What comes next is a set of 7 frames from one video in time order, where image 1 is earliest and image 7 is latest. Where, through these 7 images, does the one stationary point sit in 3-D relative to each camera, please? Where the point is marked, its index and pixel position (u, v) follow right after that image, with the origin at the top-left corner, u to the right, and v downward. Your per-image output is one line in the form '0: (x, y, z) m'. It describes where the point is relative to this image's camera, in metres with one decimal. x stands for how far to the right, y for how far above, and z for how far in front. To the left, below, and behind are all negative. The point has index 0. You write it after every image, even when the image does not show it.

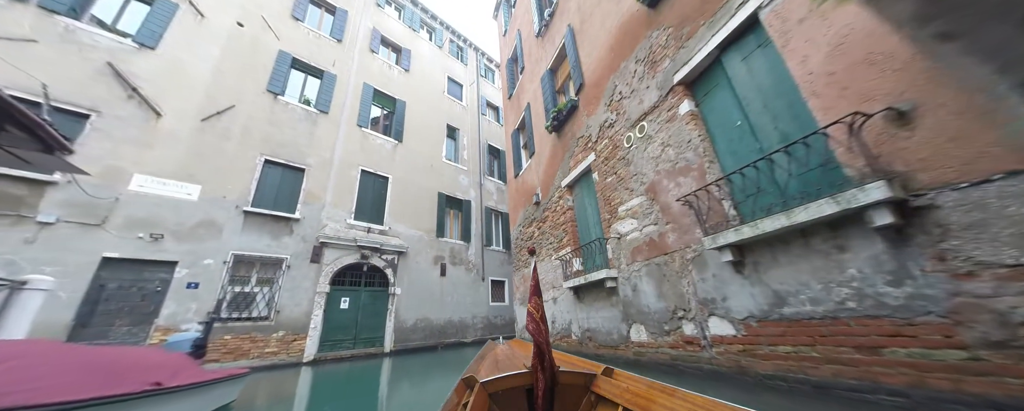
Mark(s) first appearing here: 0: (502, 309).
0: (-0.4, -4.1, +11.0) m
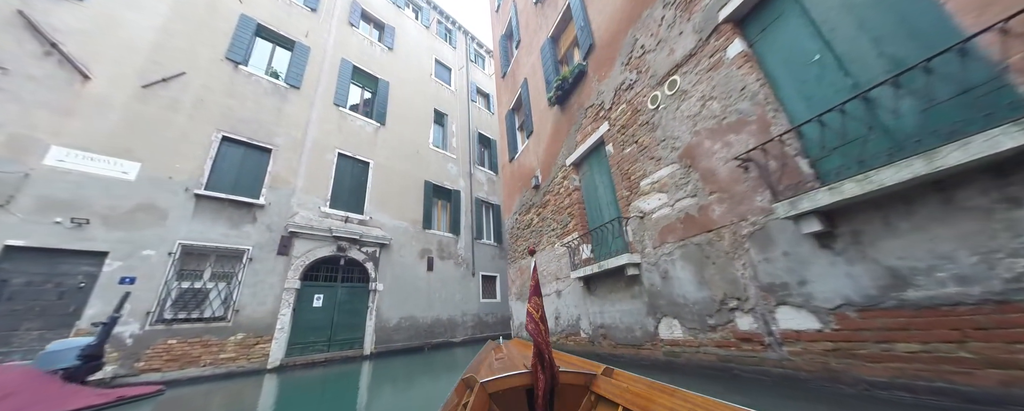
0: (-0.7, -3.7, +10.3) m
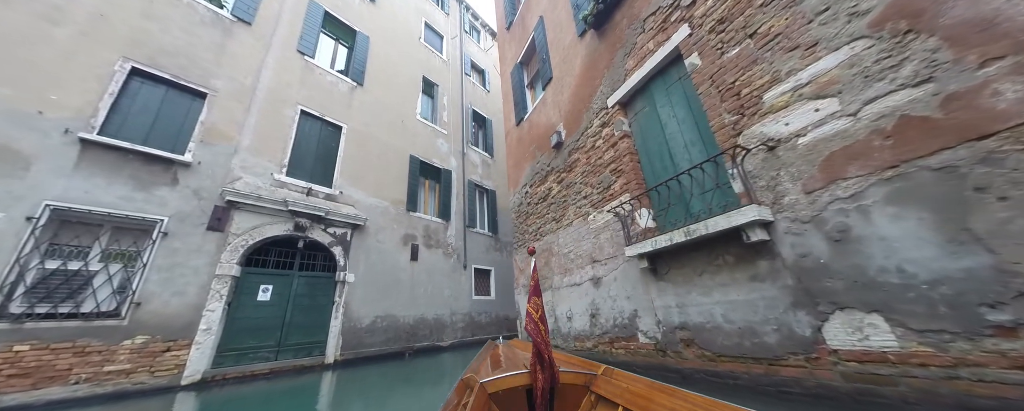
0: (-0.8, -3.1, +8.8) m
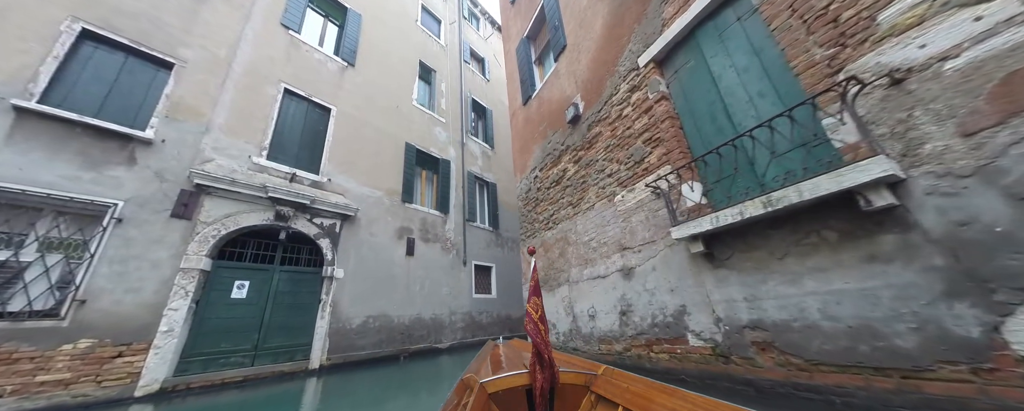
0: (-0.7, -2.9, +8.2) m
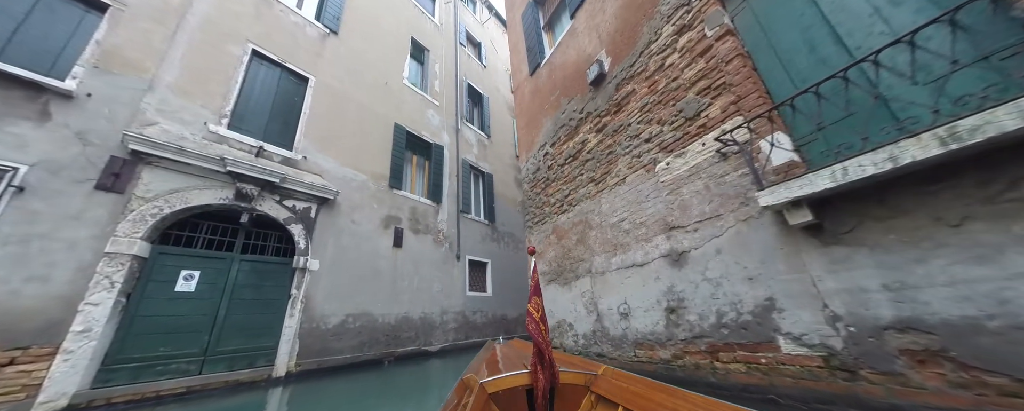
0: (-0.7, -2.6, +7.5) m
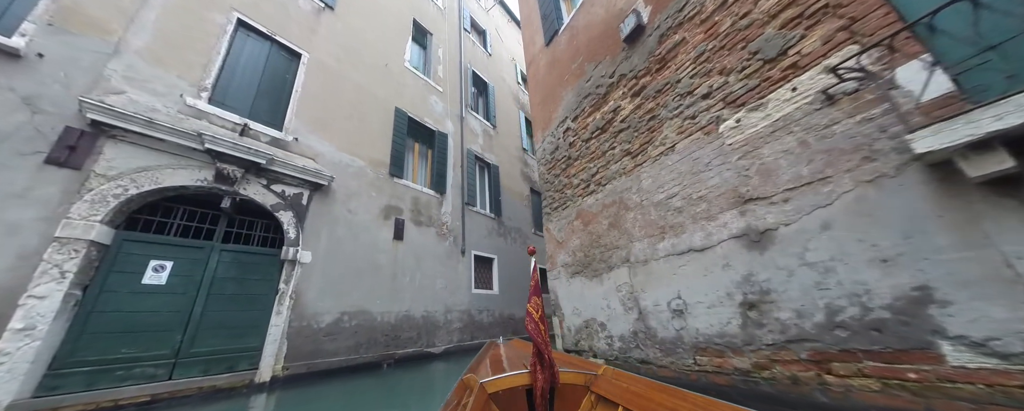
0: (-0.5, -2.4, +7.0) m
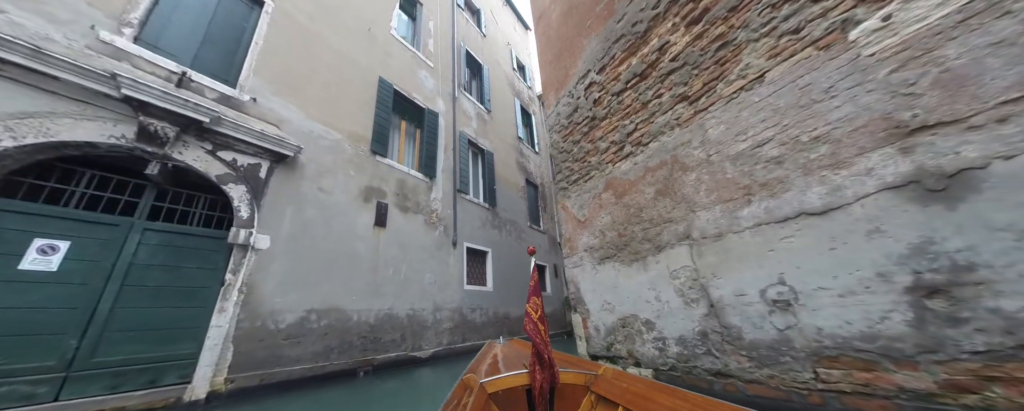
0: (-0.6, -2.1, +6.3) m
